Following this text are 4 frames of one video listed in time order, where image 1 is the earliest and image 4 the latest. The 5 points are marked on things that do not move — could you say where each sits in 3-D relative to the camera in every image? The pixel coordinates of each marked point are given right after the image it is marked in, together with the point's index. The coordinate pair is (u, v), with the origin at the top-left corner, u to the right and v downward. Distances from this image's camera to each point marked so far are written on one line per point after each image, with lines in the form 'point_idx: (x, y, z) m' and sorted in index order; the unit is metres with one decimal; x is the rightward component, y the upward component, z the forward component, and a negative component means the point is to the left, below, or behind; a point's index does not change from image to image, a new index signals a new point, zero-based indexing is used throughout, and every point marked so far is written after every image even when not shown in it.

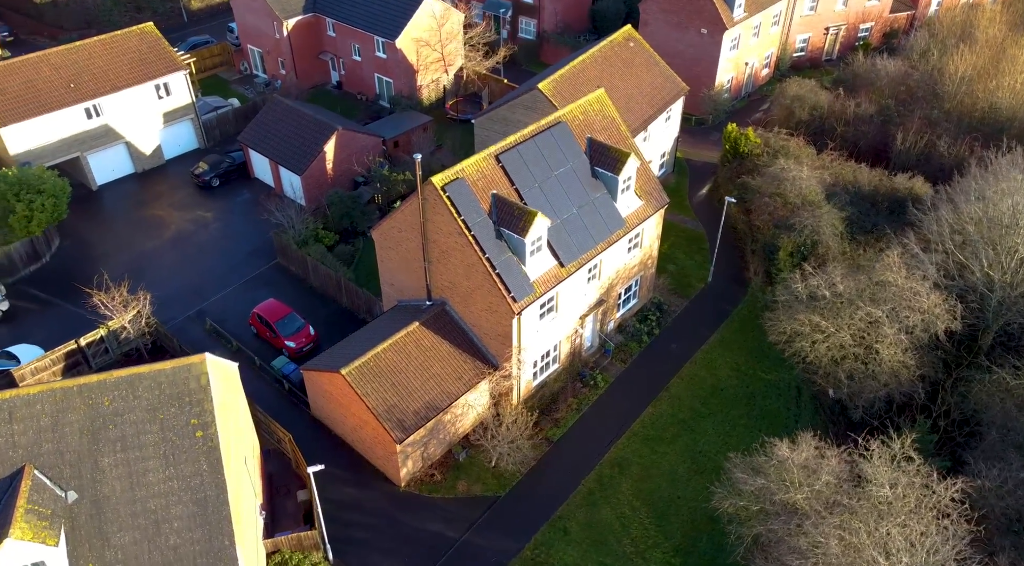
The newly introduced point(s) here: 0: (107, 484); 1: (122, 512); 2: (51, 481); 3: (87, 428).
0: (-10.4, -5.2, +19.7) m
1: (-10.0, -5.9, +19.7) m
2: (-11.6, -5.0, +19.3) m
3: (-11.0, -3.8, +19.9) m
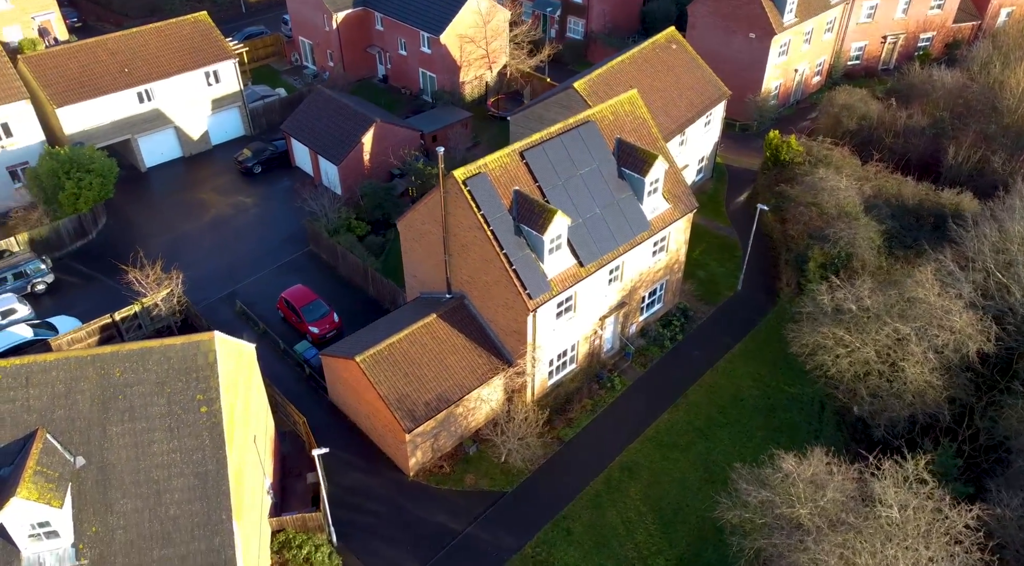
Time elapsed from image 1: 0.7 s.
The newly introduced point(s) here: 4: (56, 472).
0: (-10.6, -4.5, +20.4) m
1: (-10.2, -5.2, +20.3) m
2: (-11.8, -4.2, +20.1) m
3: (-11.1, -3.1, +20.6) m
4: (-11.6, -4.8, +19.5) m
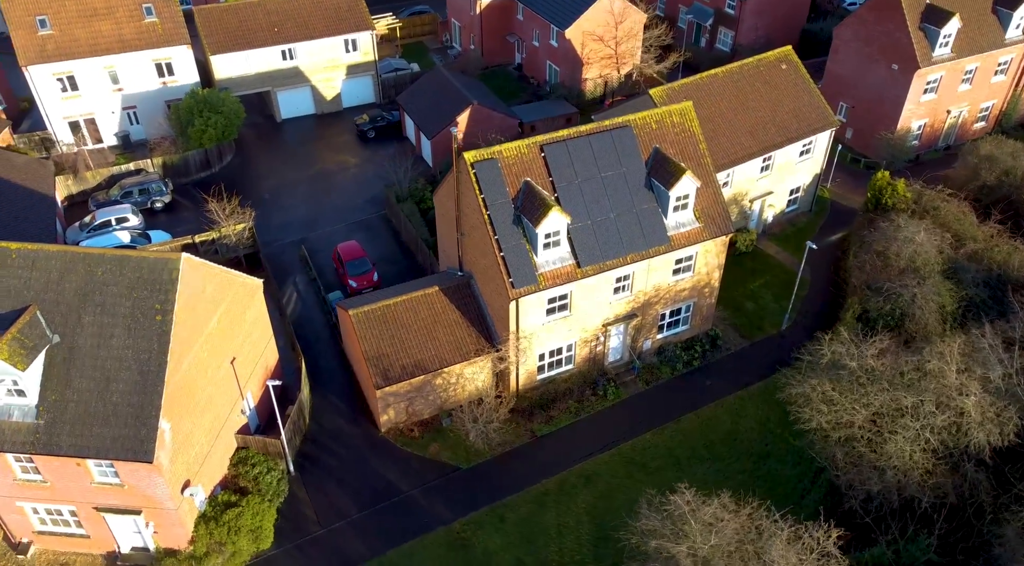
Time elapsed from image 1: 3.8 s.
0: (-13.4, -1.7, +24.0) m
1: (-13.2, -2.5, +23.8) m
2: (-14.6, -1.2, +23.9) m
3: (-13.6, -0.2, +24.3) m
4: (-14.6, -1.8, +23.3) m
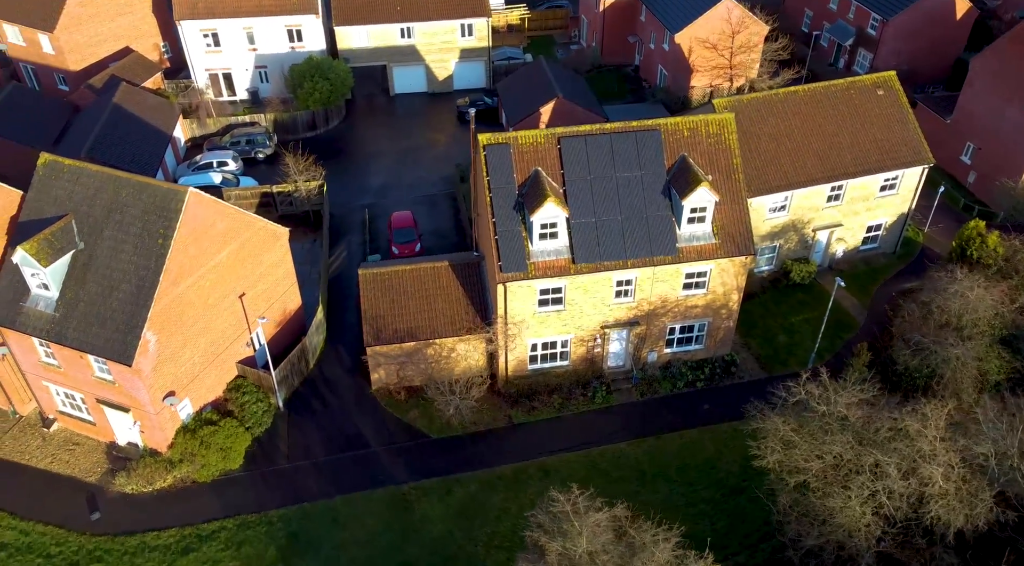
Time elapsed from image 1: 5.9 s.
0: (-14.8, +1.3, +27.5) m
1: (-14.7, +0.5, +27.3) m
2: (-15.8, +1.9, +27.7) m
3: (-14.6, +2.8, +27.8) m
4: (-16.1, +1.4, +27.1) m
